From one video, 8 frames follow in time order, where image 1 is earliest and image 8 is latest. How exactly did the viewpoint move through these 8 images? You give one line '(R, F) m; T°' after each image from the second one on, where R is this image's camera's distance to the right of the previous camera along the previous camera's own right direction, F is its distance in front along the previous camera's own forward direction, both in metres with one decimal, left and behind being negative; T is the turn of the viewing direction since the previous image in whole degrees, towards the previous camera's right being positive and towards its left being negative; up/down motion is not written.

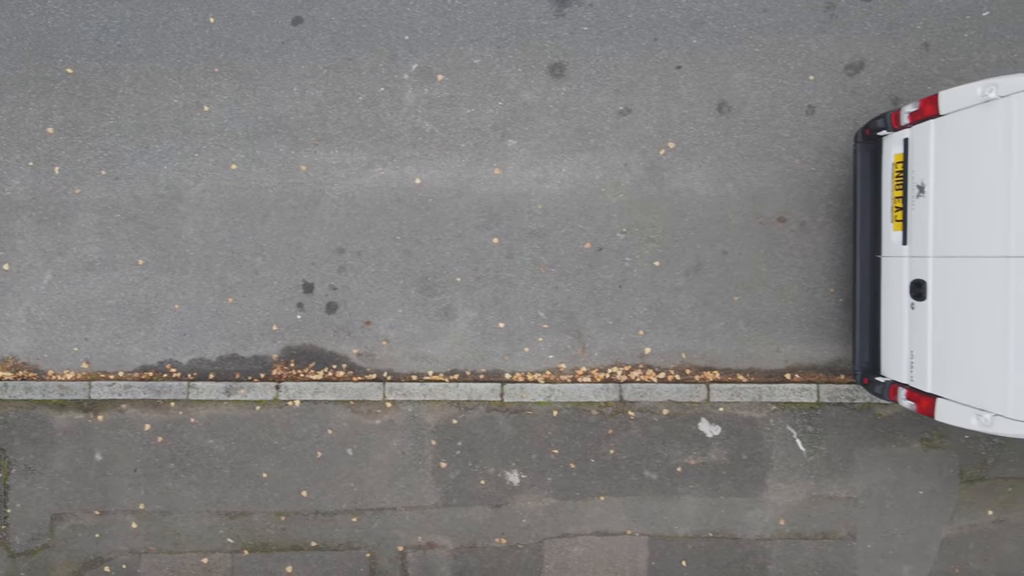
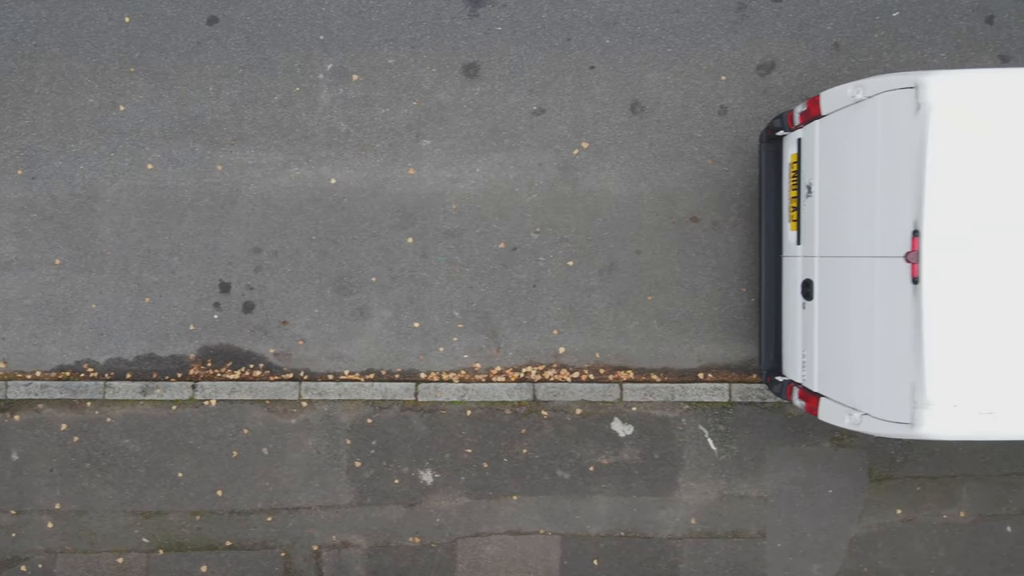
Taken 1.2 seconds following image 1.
(+0.7, 0.0) m; 0°
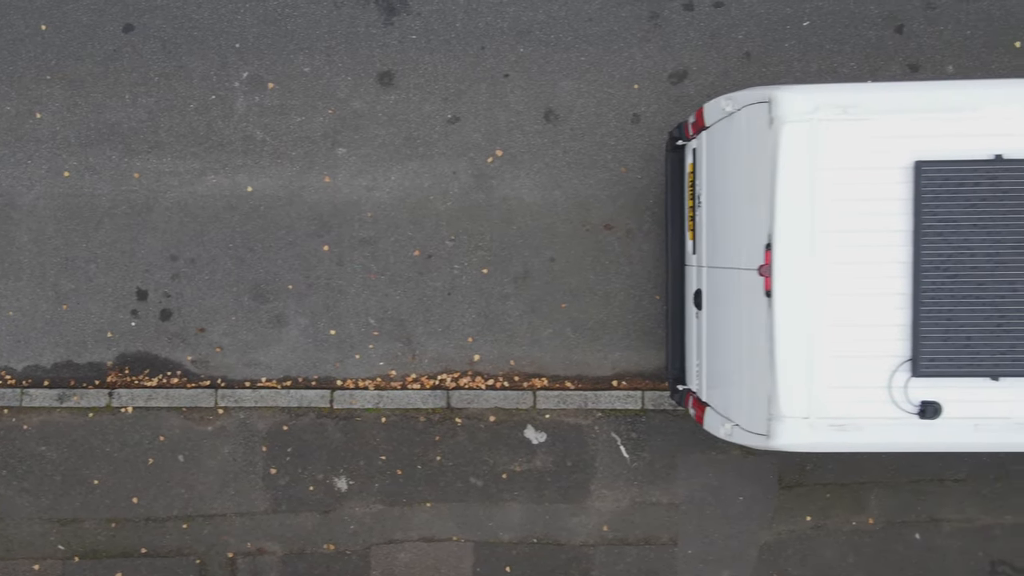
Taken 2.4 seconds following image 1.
(+0.7, 0.0) m; 0°
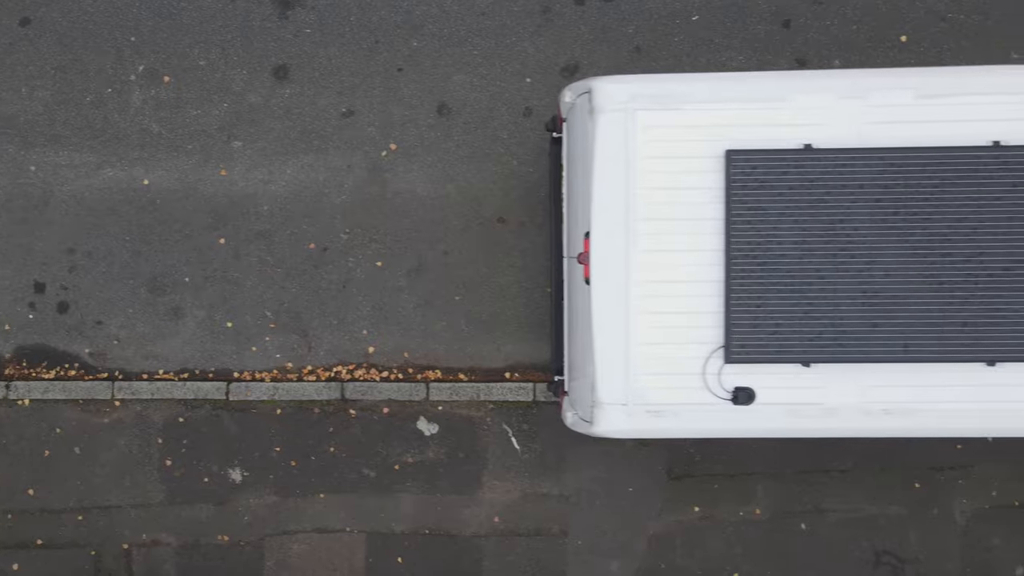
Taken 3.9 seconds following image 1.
(+0.8, 0.0) m; 0°
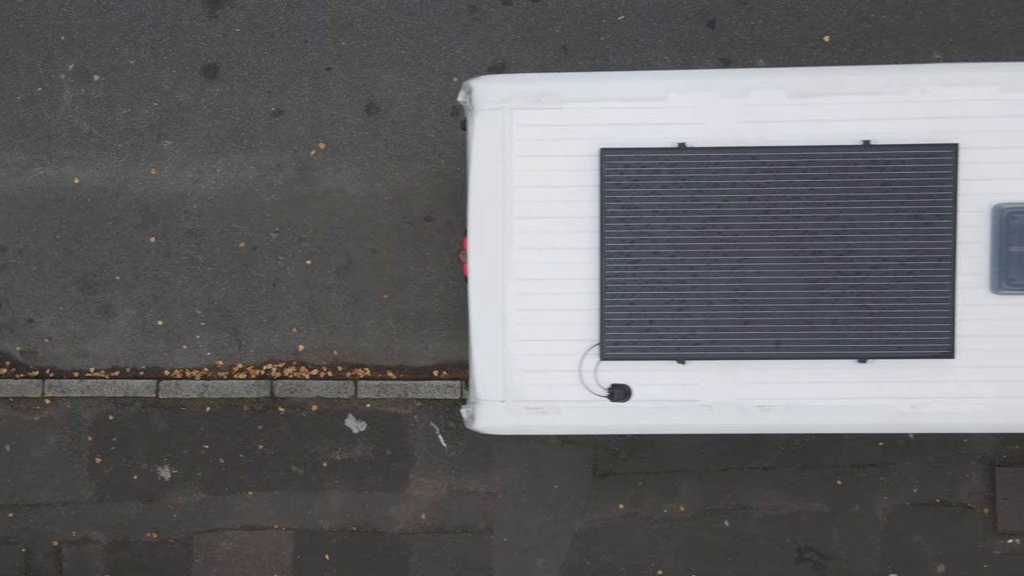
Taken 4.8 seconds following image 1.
(+0.6, 0.0) m; 0°
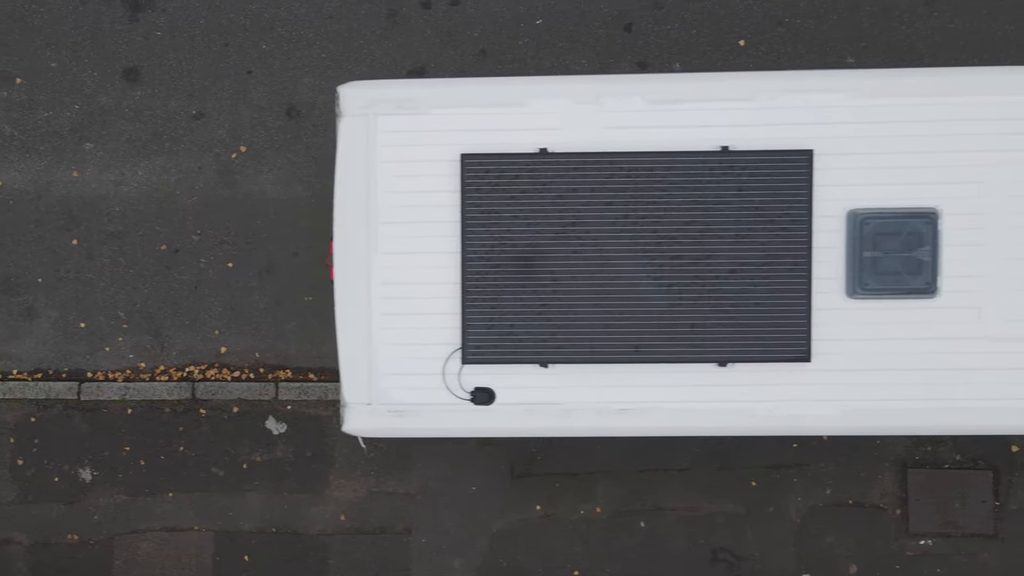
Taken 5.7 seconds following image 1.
(+0.6, 0.0) m; 0°
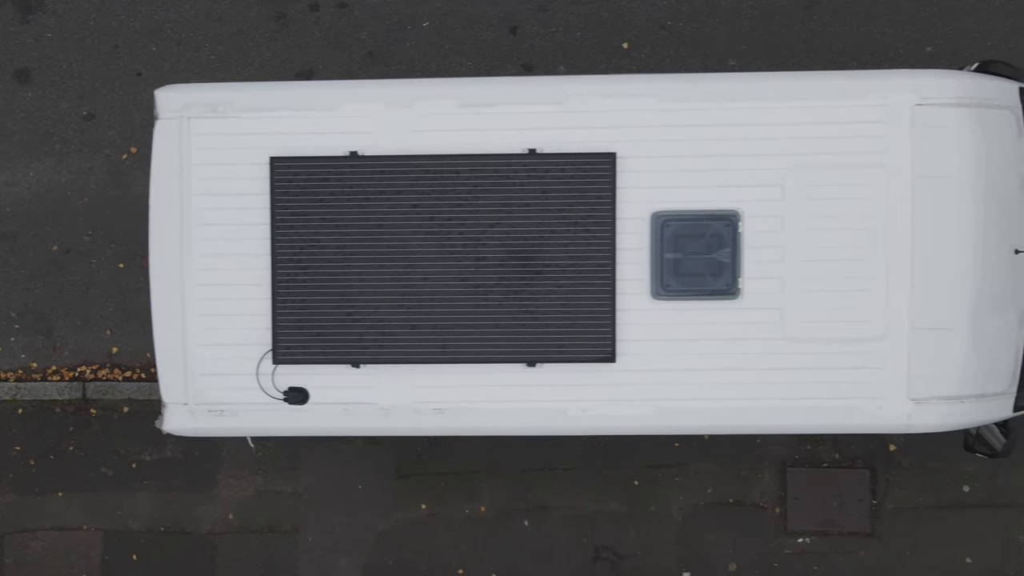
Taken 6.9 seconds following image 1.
(+0.9, 0.0) m; 0°
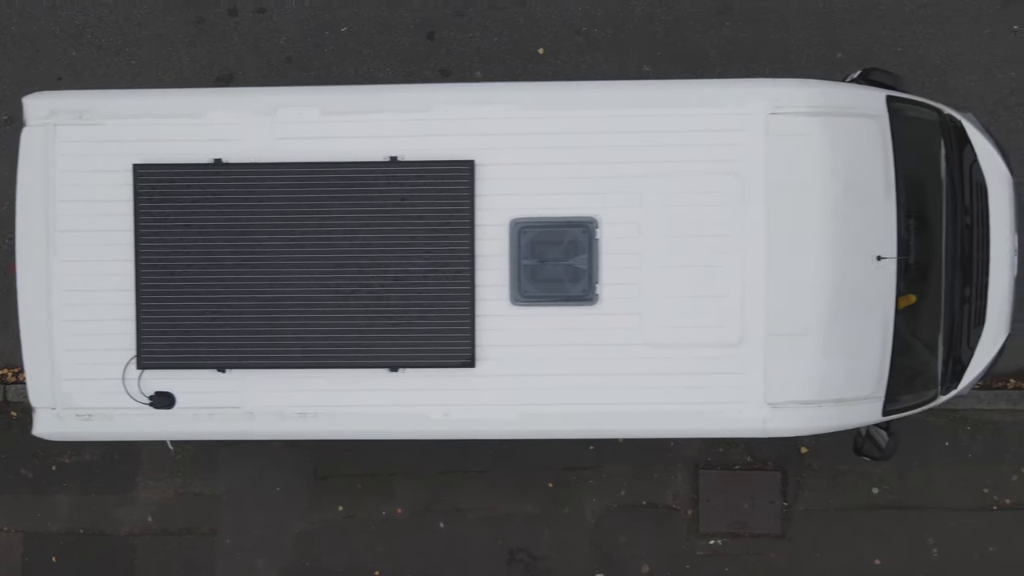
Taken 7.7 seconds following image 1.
(+0.6, 0.0) m; 0°
